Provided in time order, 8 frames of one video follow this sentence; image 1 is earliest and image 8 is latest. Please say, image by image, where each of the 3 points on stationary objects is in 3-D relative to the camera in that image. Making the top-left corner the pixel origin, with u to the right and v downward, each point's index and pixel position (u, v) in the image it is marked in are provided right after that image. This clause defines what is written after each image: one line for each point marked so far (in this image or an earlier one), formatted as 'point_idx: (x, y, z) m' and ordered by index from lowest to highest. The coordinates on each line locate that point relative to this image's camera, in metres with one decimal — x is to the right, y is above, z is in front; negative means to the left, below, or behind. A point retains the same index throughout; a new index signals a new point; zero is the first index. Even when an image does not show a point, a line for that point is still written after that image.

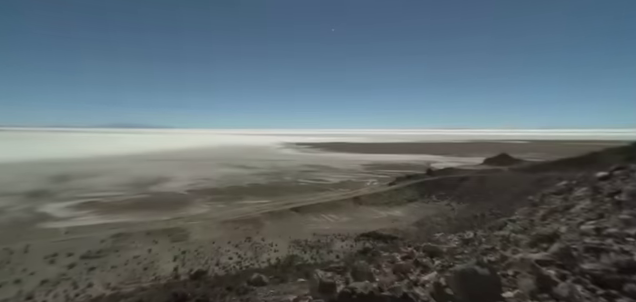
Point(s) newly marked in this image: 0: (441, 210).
0: (+4.2, -2.0, +11.1) m
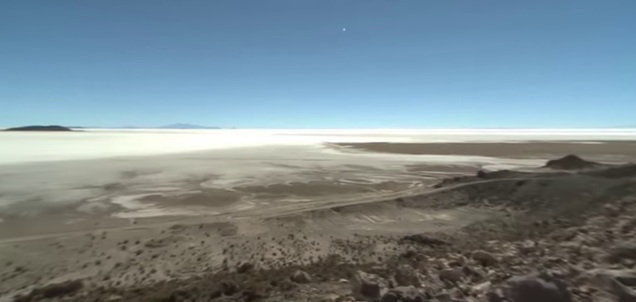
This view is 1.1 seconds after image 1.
0: (+5.6, -2.1, +10.4) m
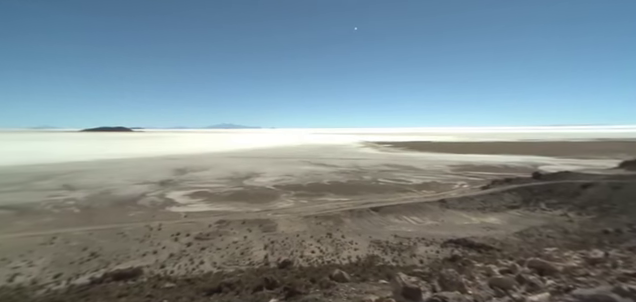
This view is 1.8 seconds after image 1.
0: (+6.8, -2.0, +9.7) m
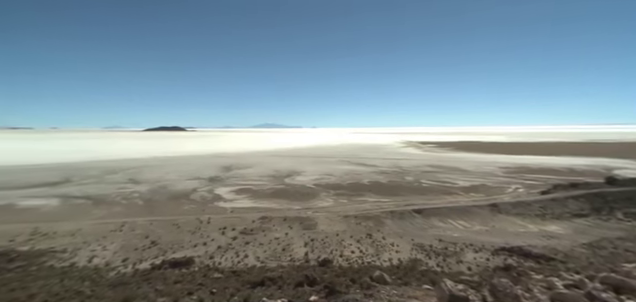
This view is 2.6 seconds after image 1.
0: (+8.0, -2.1, +8.6) m
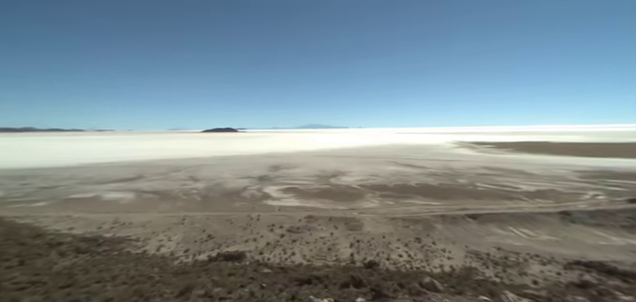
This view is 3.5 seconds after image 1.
0: (+9.2, -2.2, +7.2) m
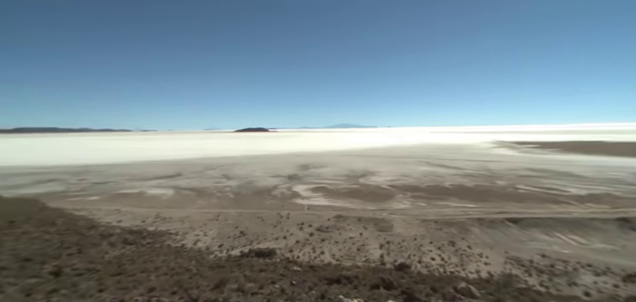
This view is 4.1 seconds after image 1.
0: (+9.9, -2.2, +6.2) m
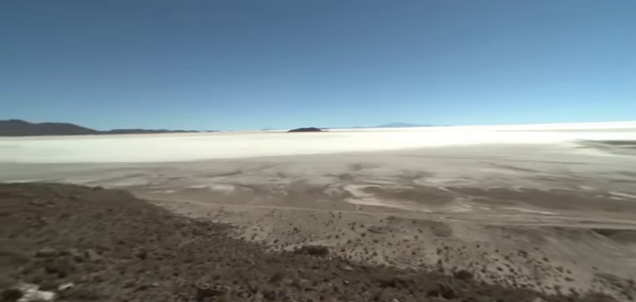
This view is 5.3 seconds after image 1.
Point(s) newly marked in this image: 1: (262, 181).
0: (+10.9, -2.2, +4.0) m
1: (-2.9, -1.6, +16.2) m
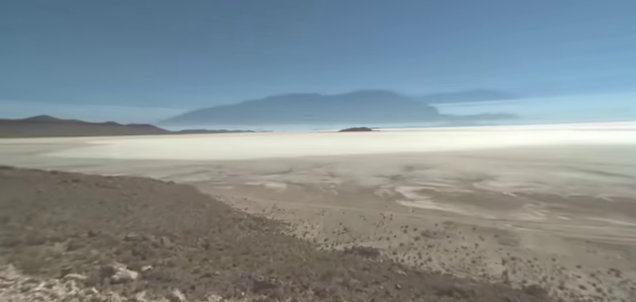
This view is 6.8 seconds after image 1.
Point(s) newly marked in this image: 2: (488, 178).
0: (+11.7, -2.3, +1.5) m
1: (-0.1, -1.4, +15.8) m
2: (+9.3, -1.4, +16.9) m
